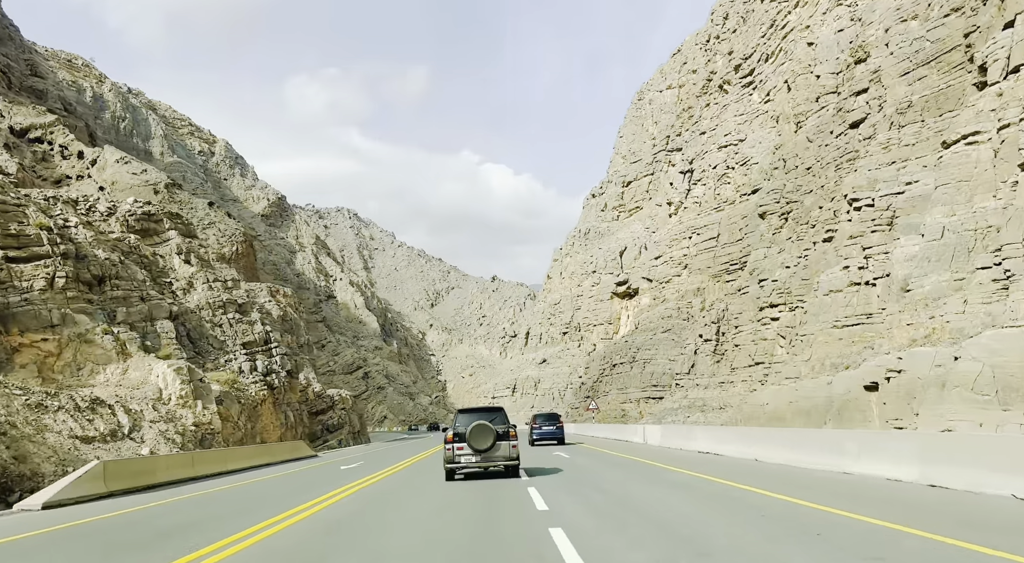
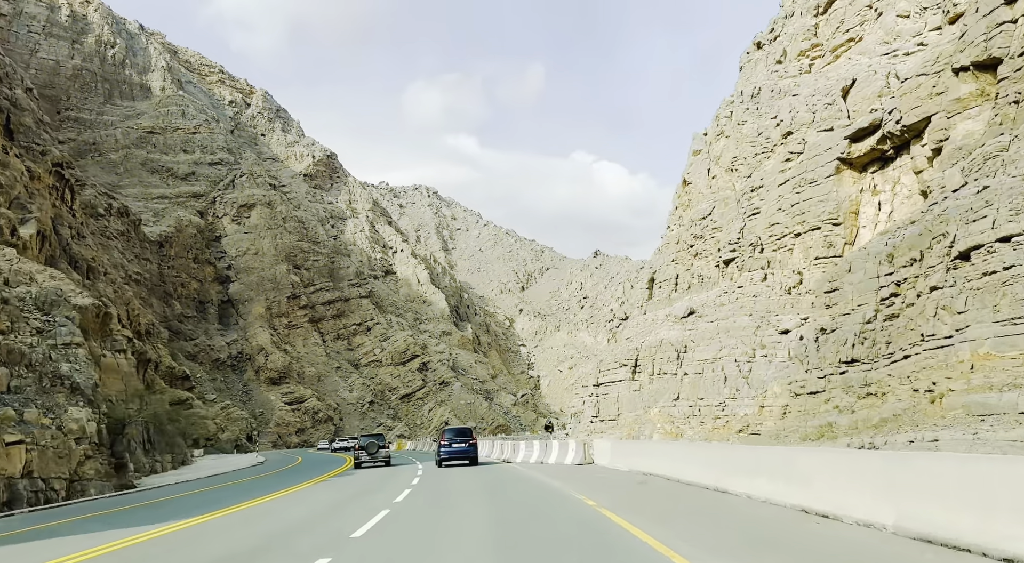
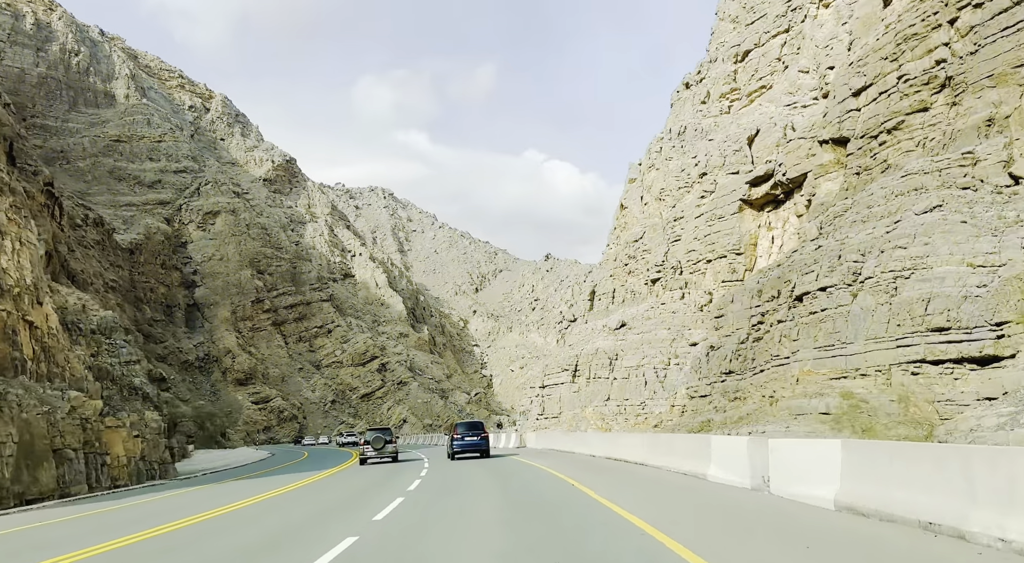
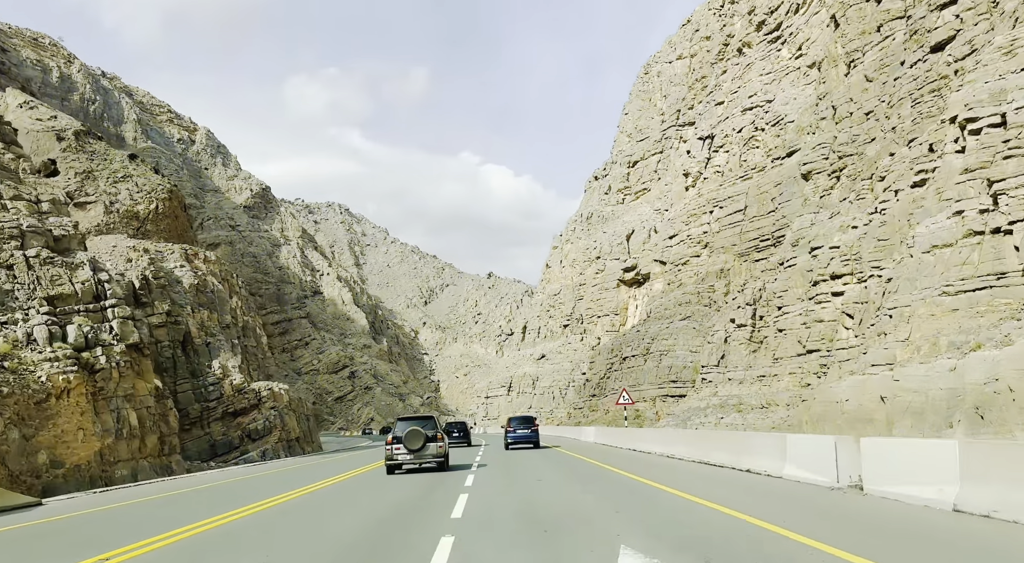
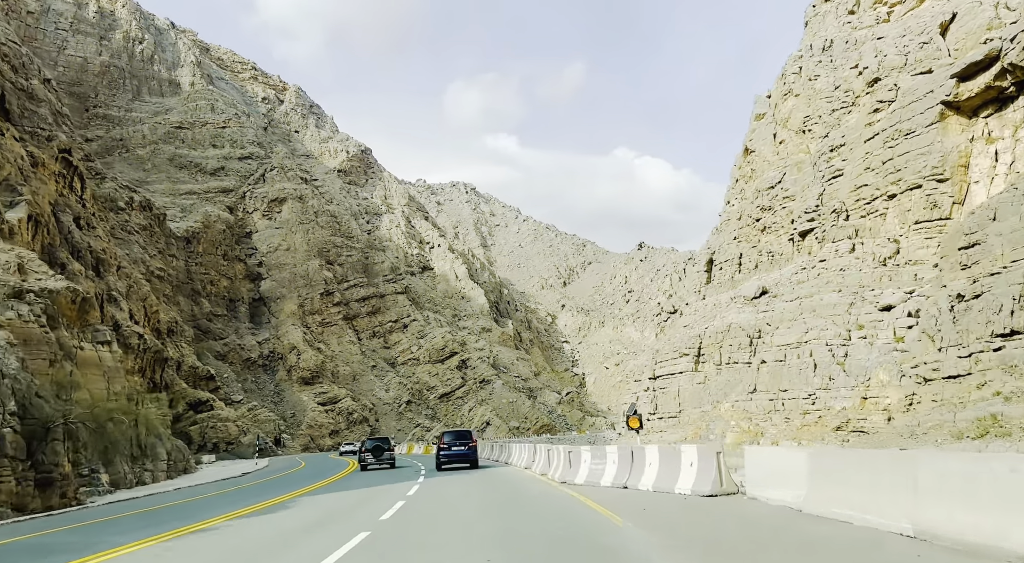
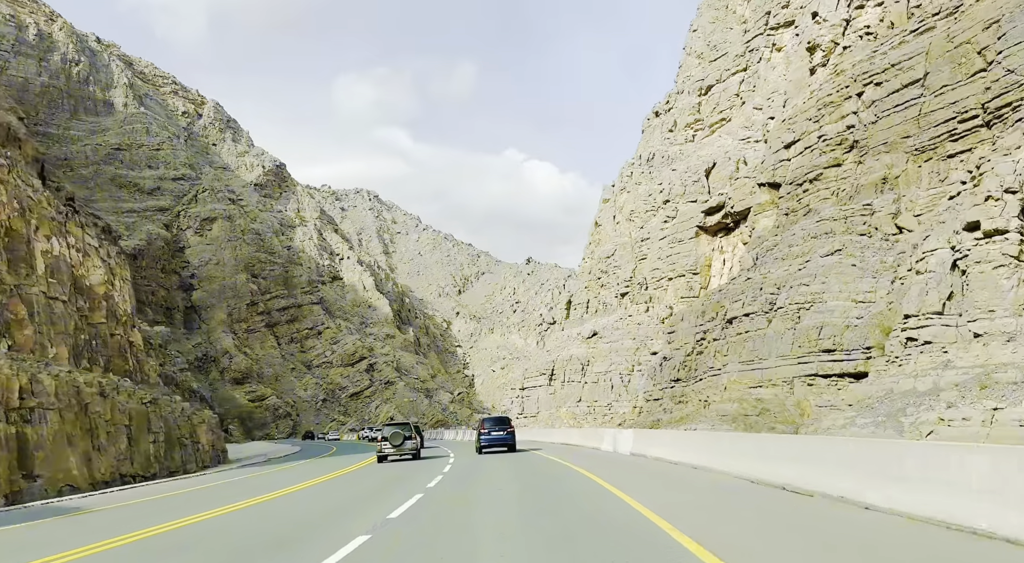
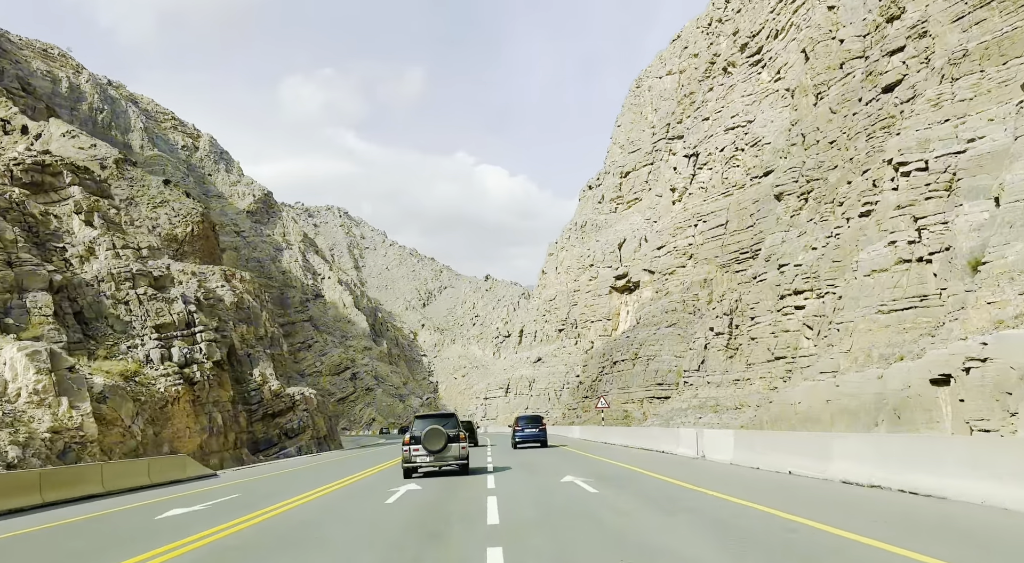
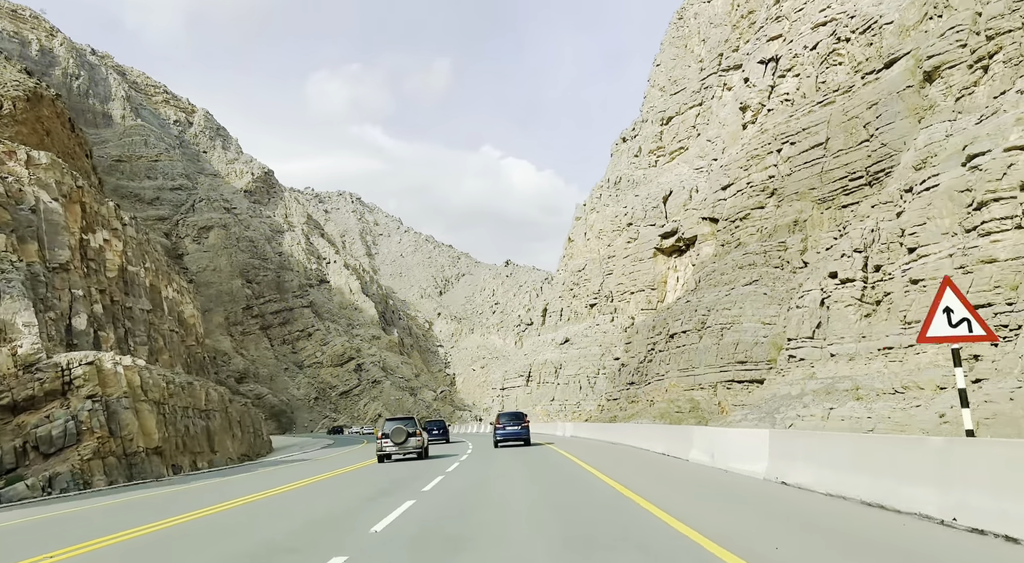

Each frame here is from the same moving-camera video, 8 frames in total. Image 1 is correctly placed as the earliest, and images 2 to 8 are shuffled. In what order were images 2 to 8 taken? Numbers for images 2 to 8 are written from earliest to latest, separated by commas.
7, 4, 8, 6, 3, 2, 5
